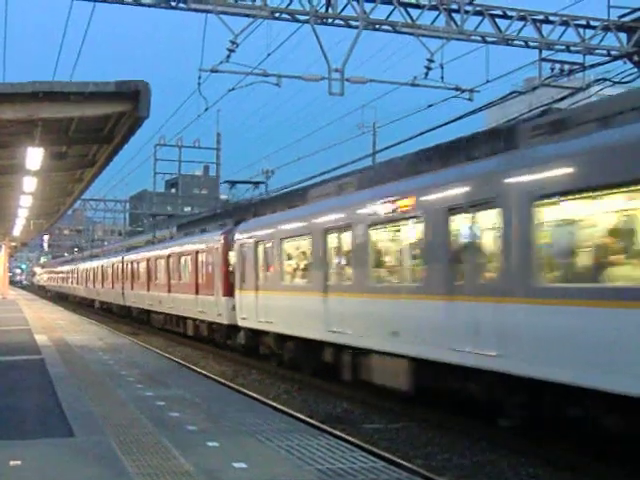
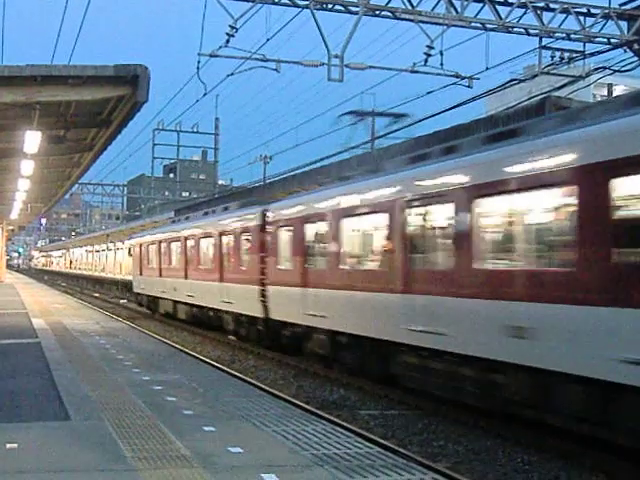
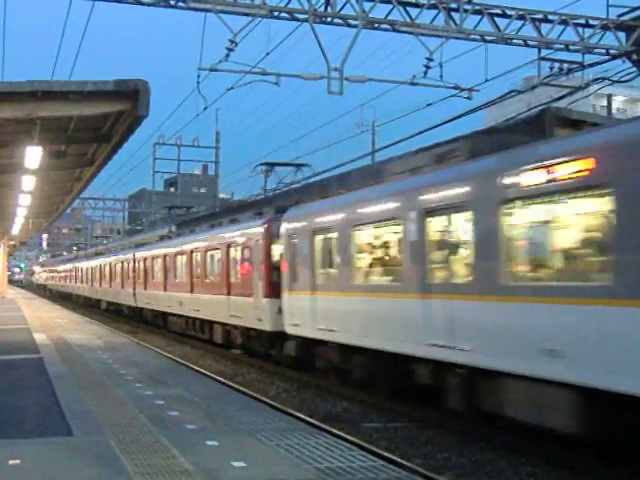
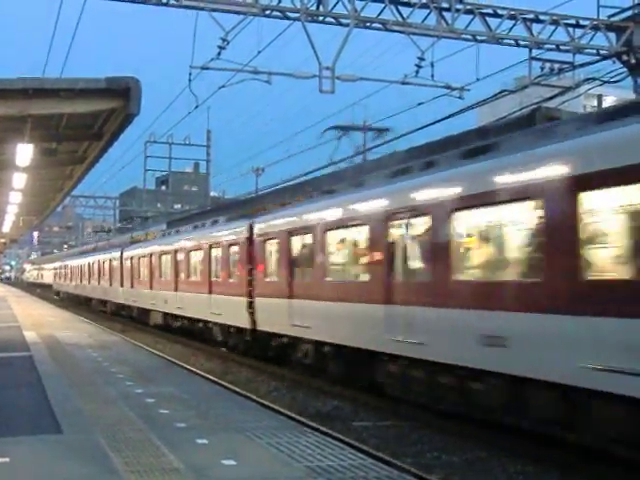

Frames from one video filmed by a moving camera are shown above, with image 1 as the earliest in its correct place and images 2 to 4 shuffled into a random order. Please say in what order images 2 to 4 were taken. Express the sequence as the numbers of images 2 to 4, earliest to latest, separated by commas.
3, 4, 2
